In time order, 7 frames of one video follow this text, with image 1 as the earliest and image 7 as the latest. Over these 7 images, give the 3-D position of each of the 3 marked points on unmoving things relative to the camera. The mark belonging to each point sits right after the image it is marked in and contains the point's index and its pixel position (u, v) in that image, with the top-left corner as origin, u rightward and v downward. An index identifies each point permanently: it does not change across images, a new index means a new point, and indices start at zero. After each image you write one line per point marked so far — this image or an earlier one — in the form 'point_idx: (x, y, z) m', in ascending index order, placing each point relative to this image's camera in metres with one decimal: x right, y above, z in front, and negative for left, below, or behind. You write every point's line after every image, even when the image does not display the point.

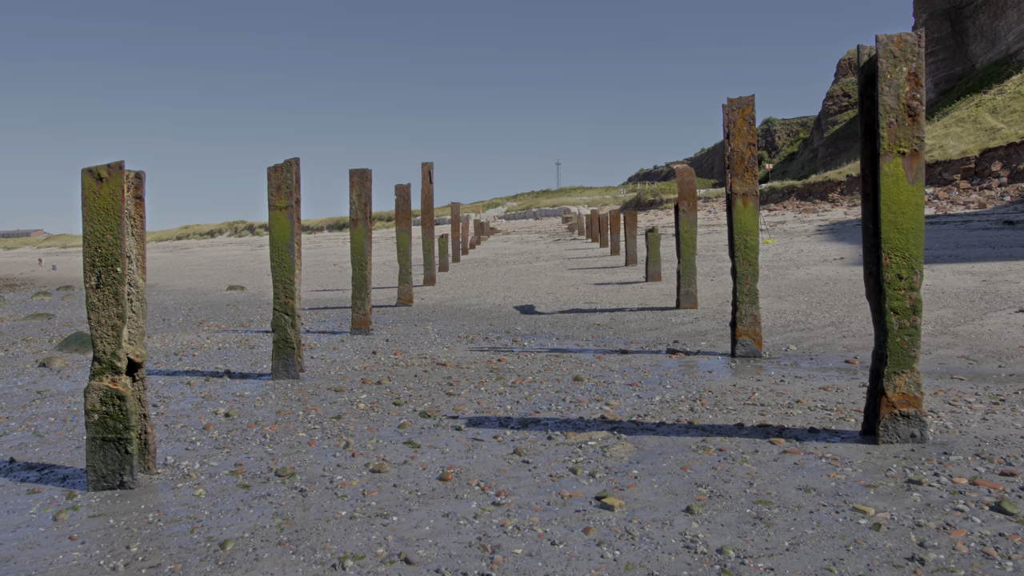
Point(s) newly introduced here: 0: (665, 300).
0: (+2.0, -0.2, +11.8) m
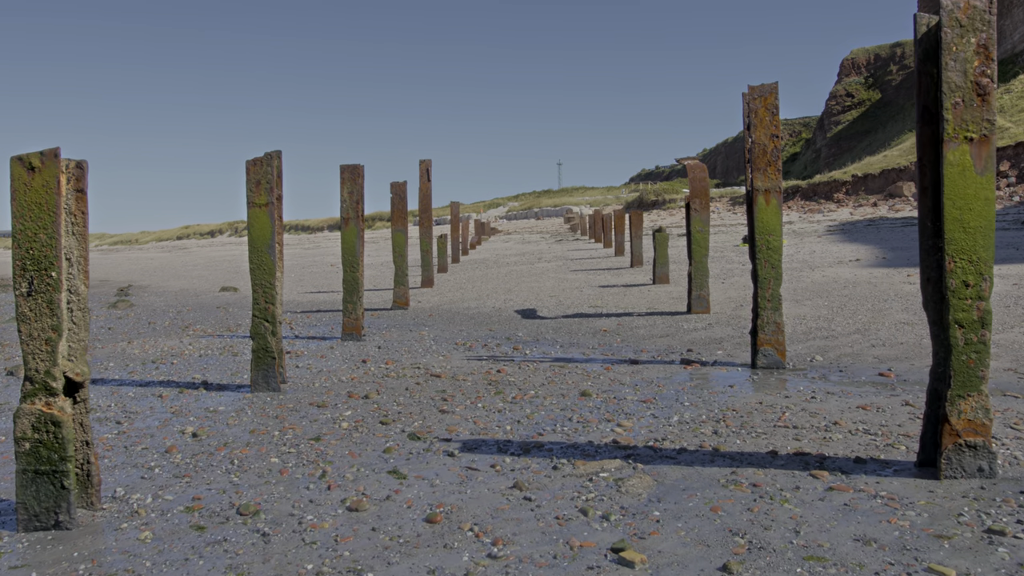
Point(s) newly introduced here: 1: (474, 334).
0: (+2.0, -0.2, +11.1) m
1: (-0.4, -0.5, +10.2) m
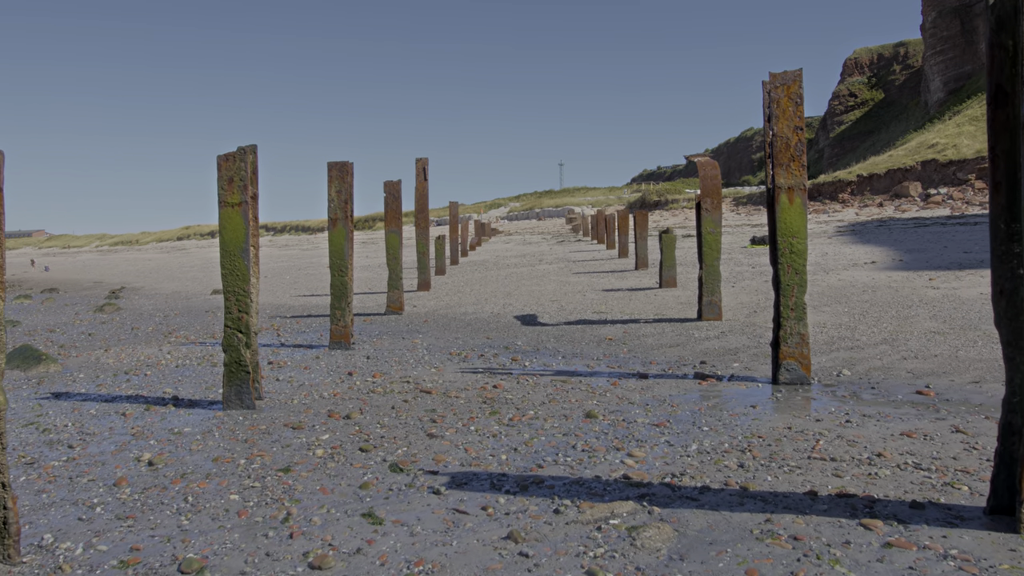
0: (+2.0, -0.3, +10.5) m
1: (-0.4, -0.6, +9.5) m
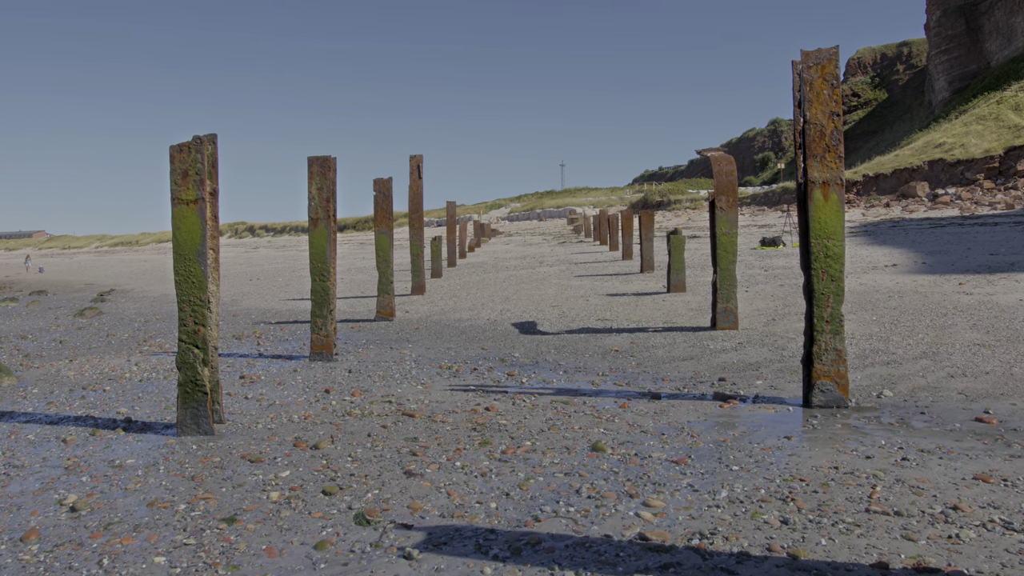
0: (+2.0, -0.3, +9.7) m
1: (-0.5, -0.6, +8.7) m
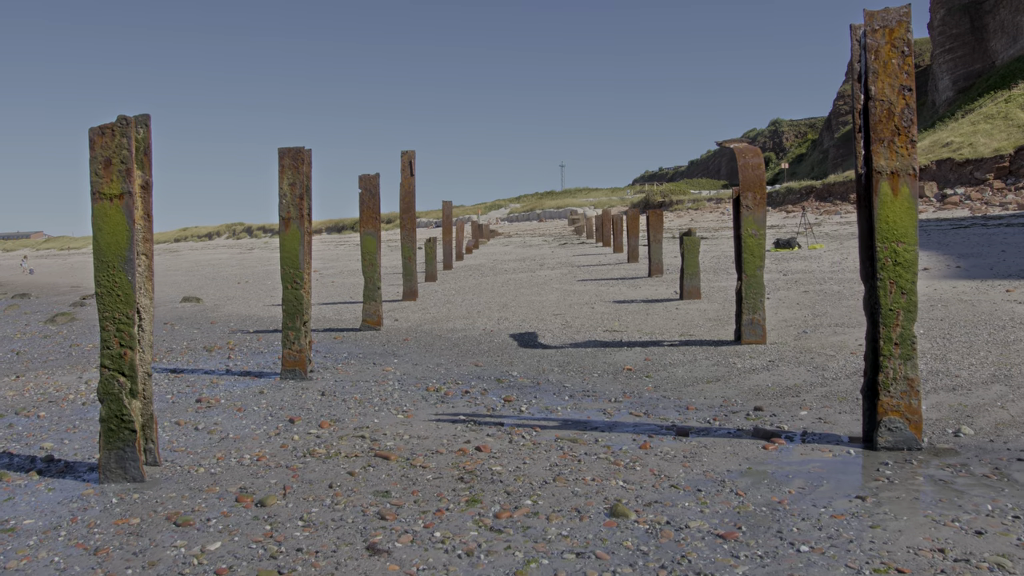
0: (+1.9, -0.4, +8.7) m
1: (-0.5, -0.7, +7.7) m
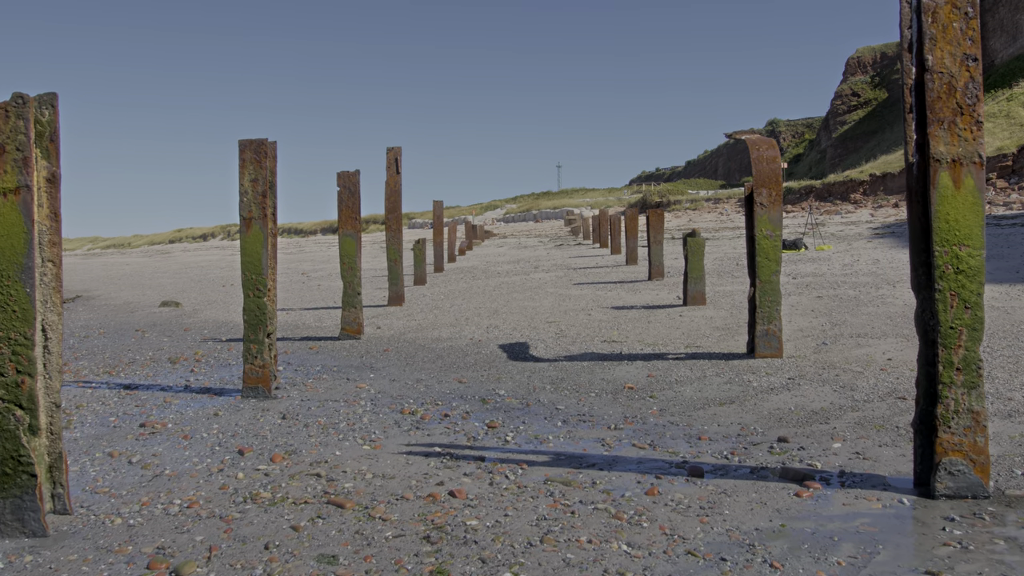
0: (+1.8, -0.5, +7.9) m
1: (-0.6, -0.8, +6.9) m
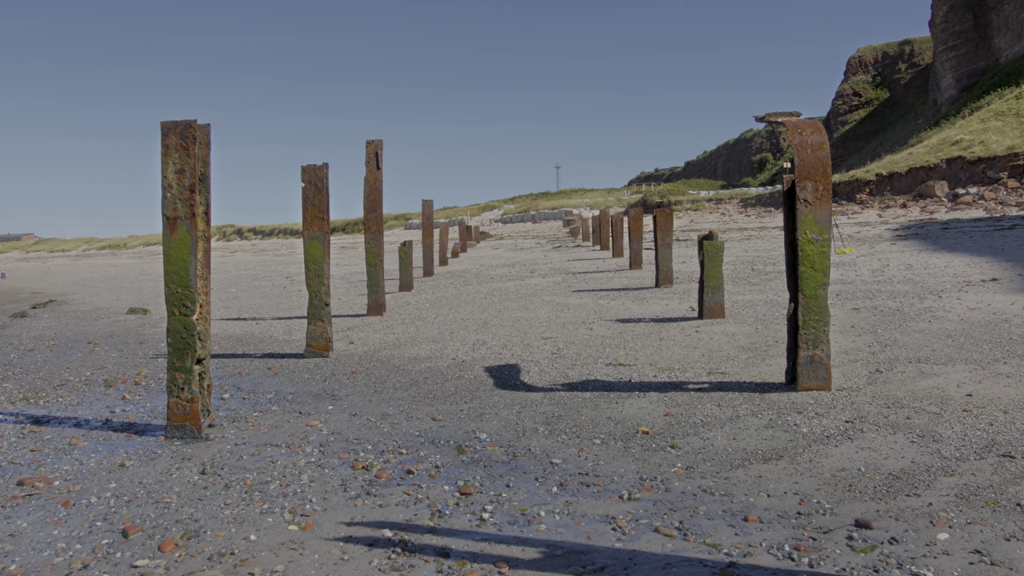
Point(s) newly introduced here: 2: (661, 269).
0: (+1.7, -0.6, +6.5) m
1: (-0.7, -0.9, +5.6) m
2: (+2.0, +0.3, +12.1) m
